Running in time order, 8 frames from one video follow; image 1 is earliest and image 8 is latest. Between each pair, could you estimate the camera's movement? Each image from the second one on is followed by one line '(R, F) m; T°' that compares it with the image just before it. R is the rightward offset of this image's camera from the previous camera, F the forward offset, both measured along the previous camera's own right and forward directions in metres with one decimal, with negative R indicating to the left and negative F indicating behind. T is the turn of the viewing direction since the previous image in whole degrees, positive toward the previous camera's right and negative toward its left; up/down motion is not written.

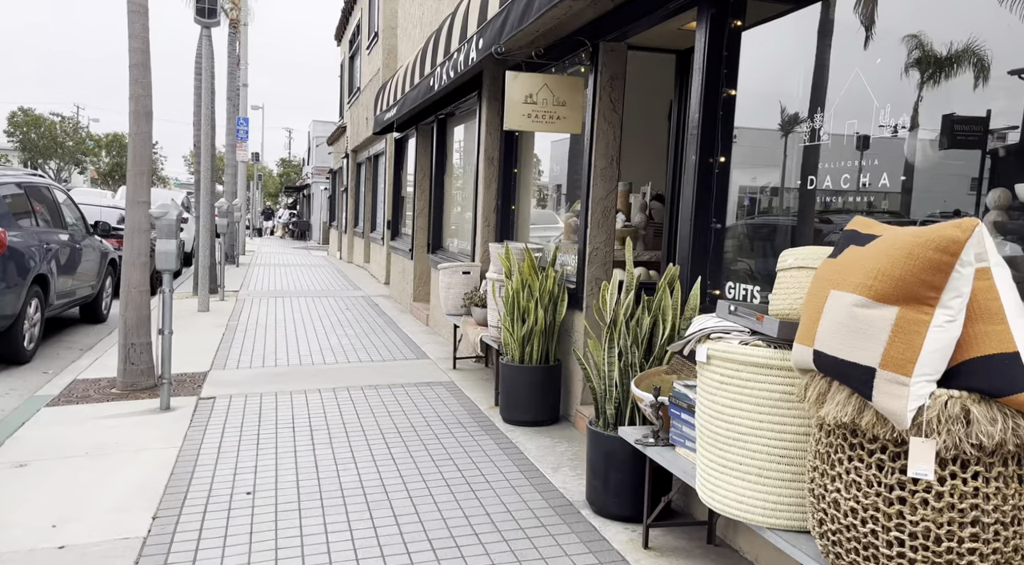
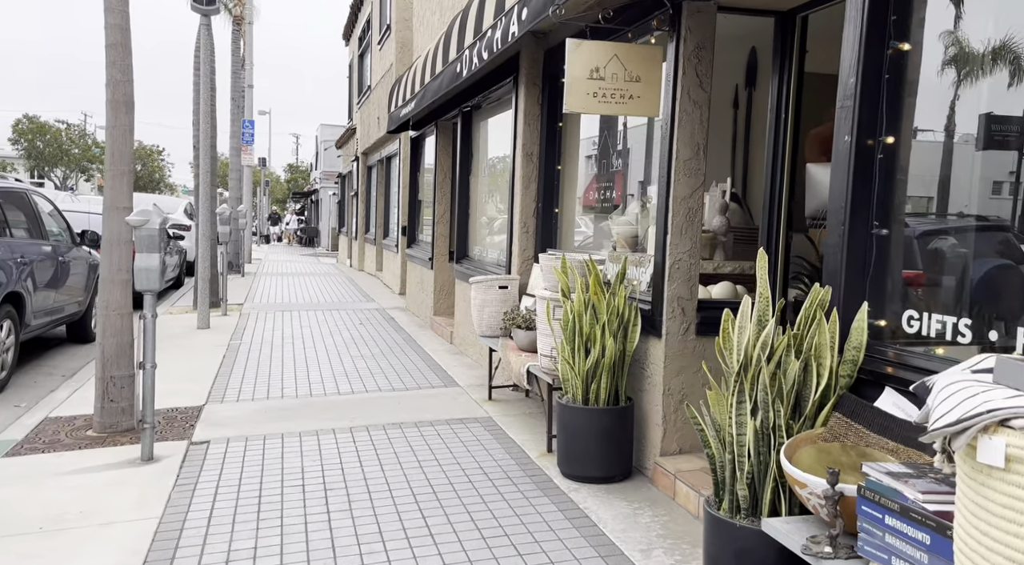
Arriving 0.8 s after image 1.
(-0.3, +0.9) m; -1°
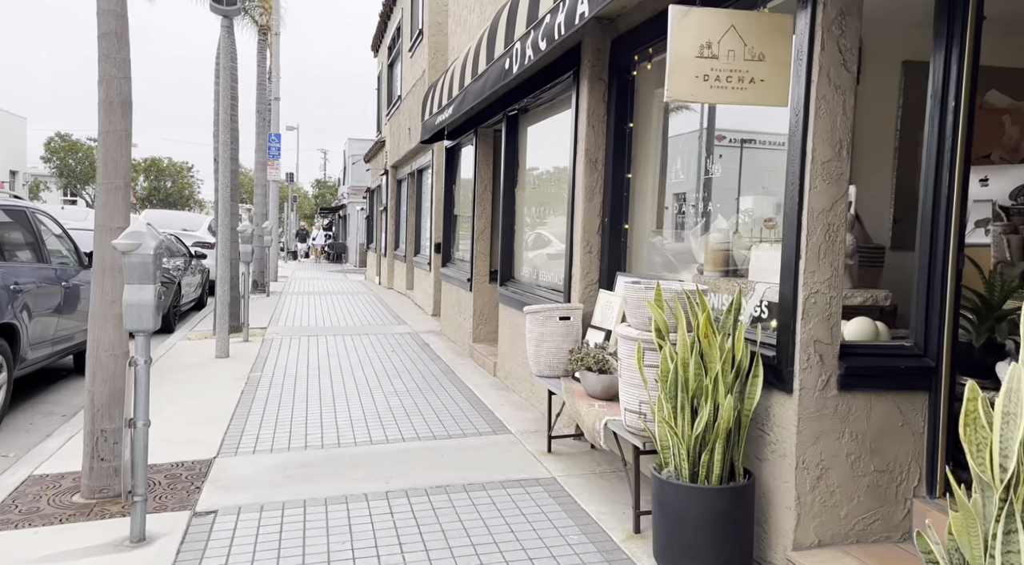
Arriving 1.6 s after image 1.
(-0.2, +0.9) m; -2°
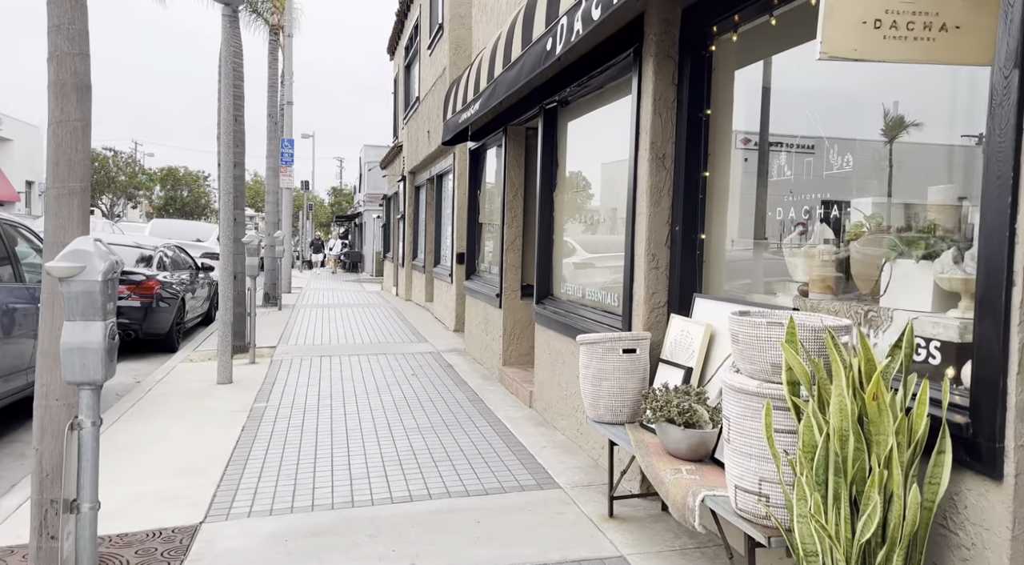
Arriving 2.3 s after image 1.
(-0.2, +0.9) m; -1°
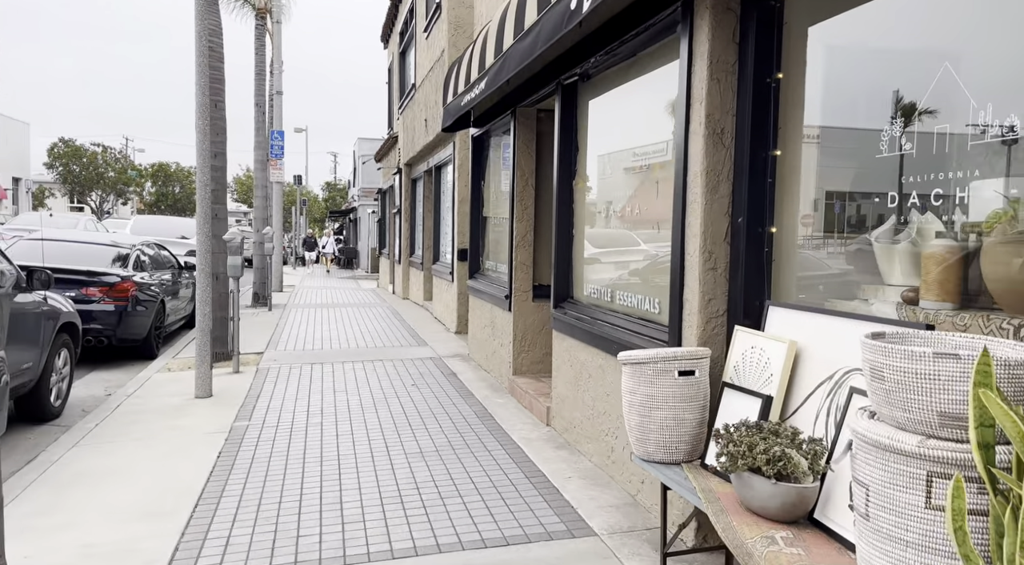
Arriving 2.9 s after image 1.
(-0.1, +0.7) m; 0°
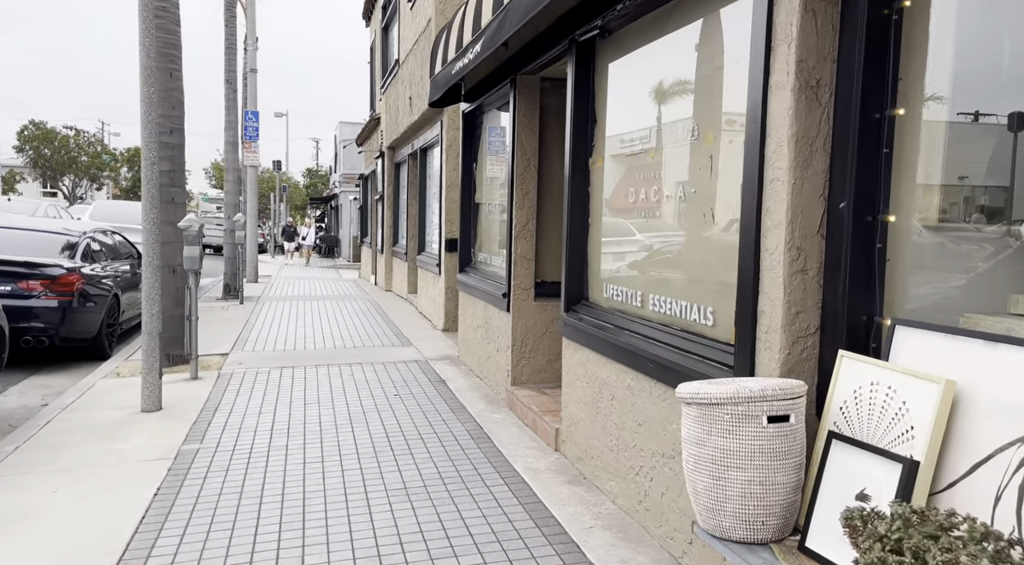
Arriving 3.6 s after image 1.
(-0.1, +0.9) m; +1°
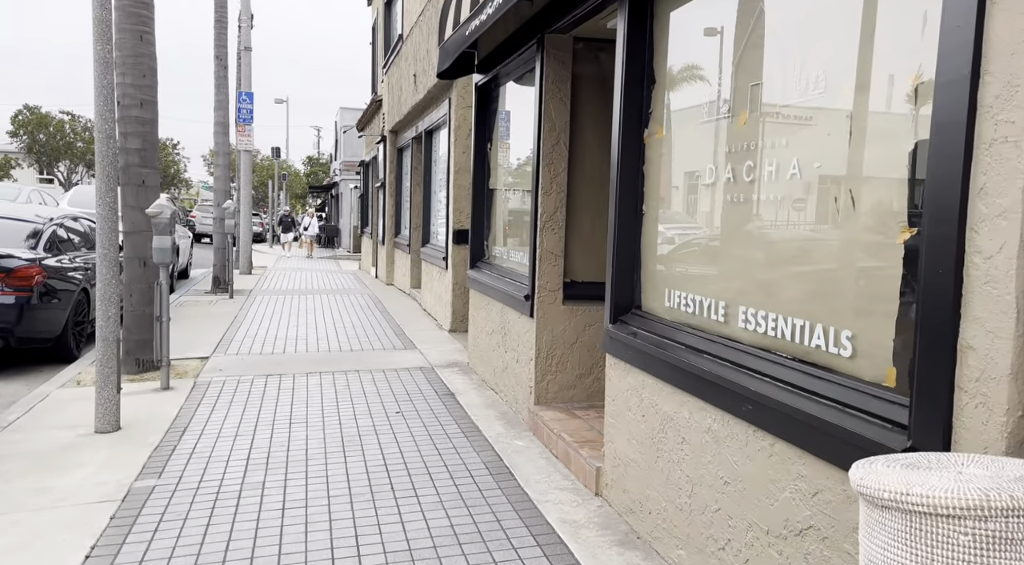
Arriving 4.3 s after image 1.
(-0.2, +0.9) m; 0°
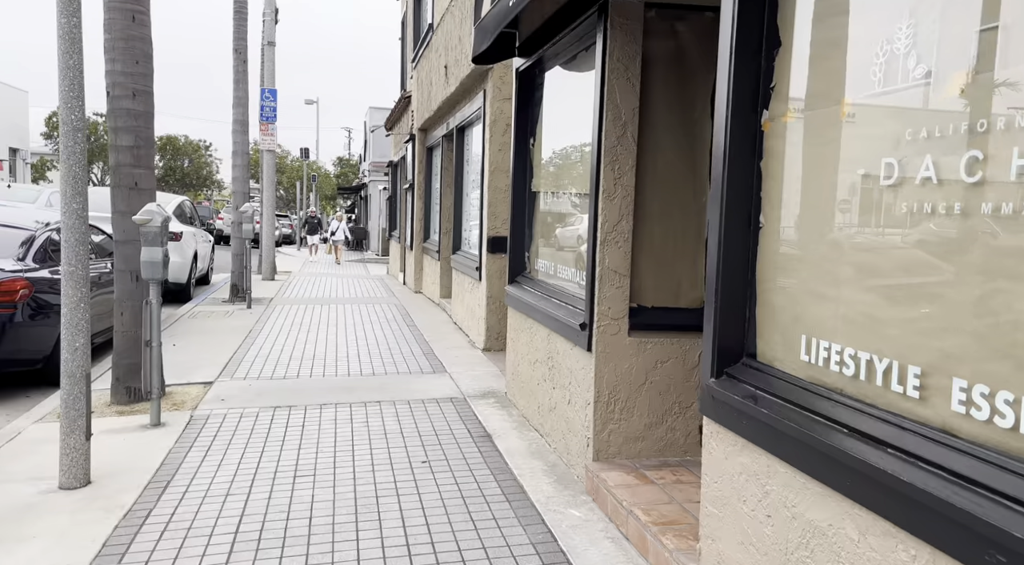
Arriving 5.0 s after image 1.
(-0.1, +0.9) m; -2°
